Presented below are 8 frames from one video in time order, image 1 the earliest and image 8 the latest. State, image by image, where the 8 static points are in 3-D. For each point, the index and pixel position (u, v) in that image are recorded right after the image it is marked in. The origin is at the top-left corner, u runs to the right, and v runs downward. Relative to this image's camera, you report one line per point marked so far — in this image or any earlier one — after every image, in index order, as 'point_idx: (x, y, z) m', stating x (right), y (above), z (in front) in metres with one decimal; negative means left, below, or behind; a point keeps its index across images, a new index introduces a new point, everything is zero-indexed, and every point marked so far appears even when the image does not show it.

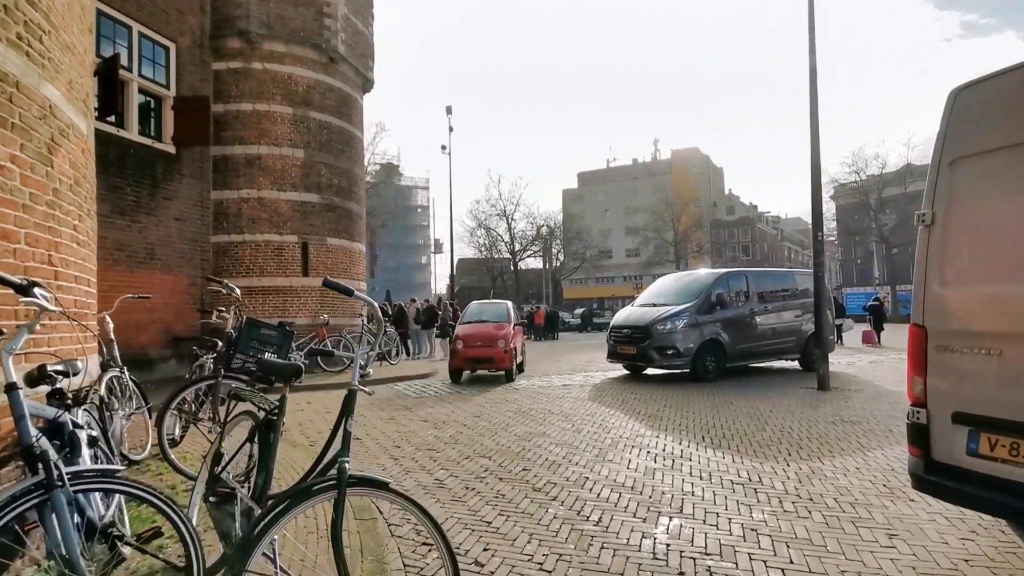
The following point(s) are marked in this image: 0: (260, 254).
0: (-5.9, +0.8, +13.3) m
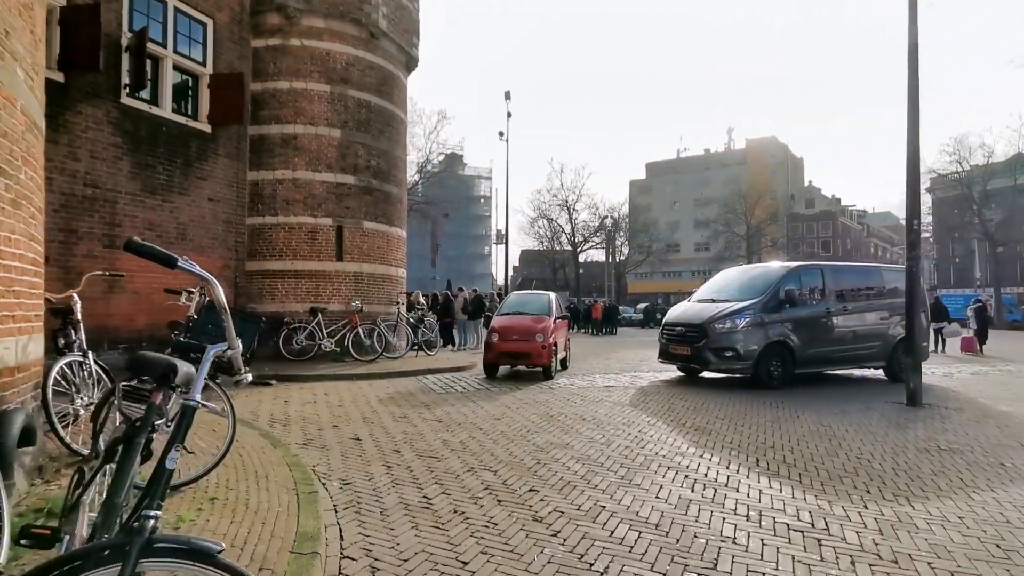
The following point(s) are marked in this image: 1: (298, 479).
0: (-5.0, +1.2, +12.9) m
1: (-1.9, -1.7, +4.9) m
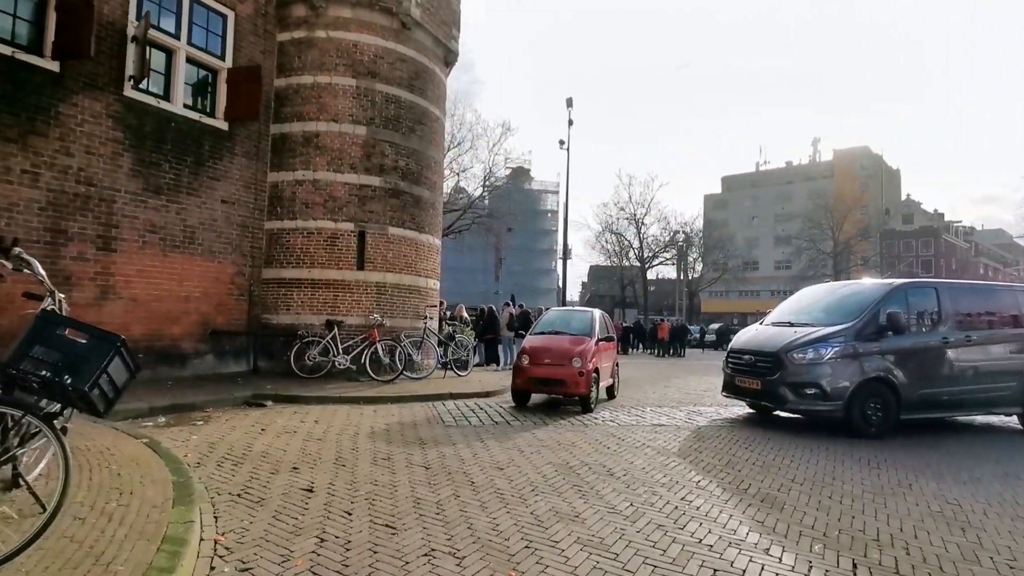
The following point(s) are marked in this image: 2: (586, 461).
0: (-4.2, +1.0, +11.9) m
1: (-2.2, -1.7, +3.5) m
2: (+0.9, -2.1, +6.8) m
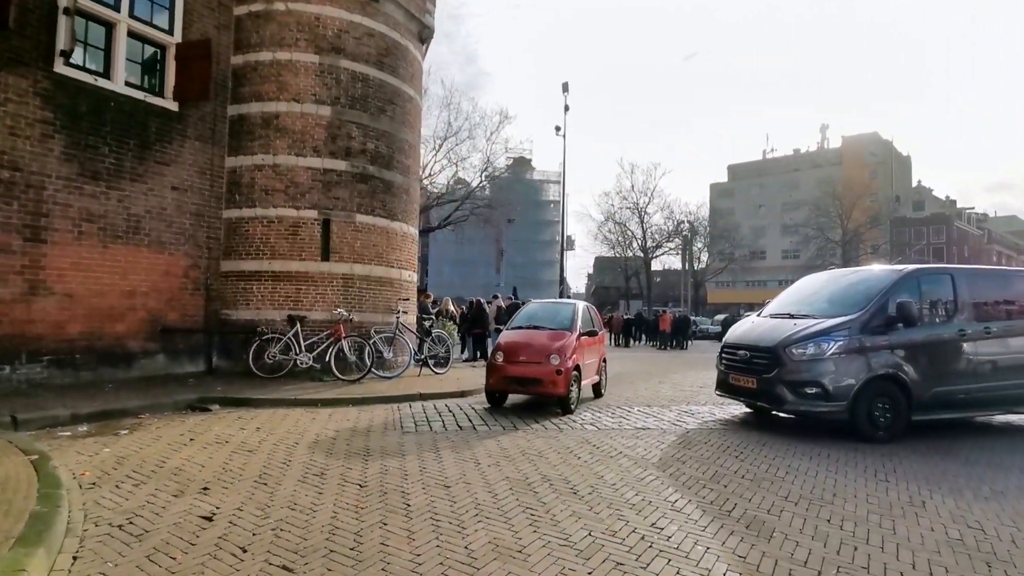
0: (-4.7, +1.1, +11.0) m
1: (-2.7, -1.7, +2.6) m
2: (+0.4, -2.0, +5.9) m
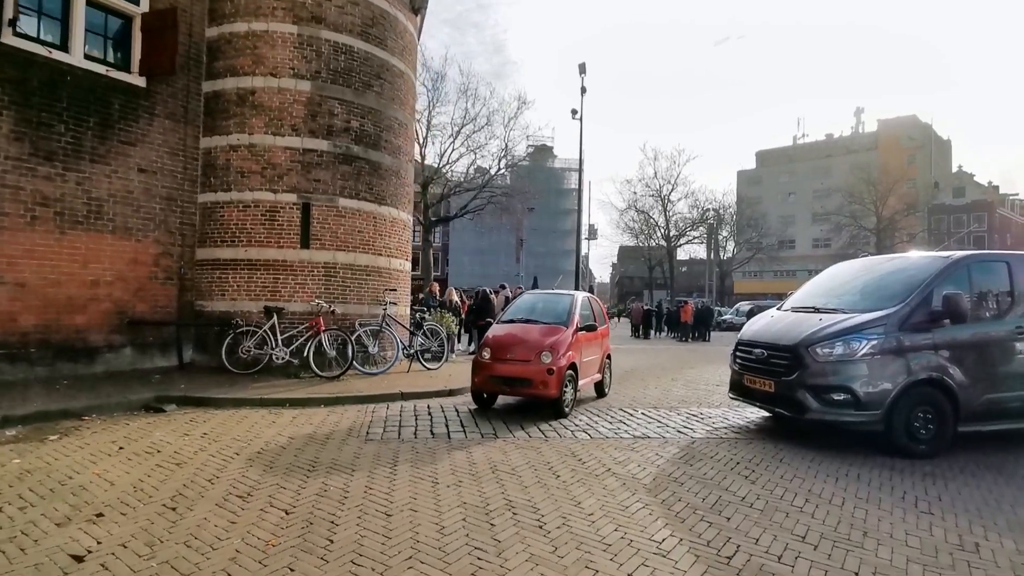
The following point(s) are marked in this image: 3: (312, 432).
0: (-4.8, +1.3, +10.2) m
1: (-3.2, -1.6, +1.8) m
2: (0.0, -1.9, +5.0) m
3: (-2.5, -1.8, +7.0) m
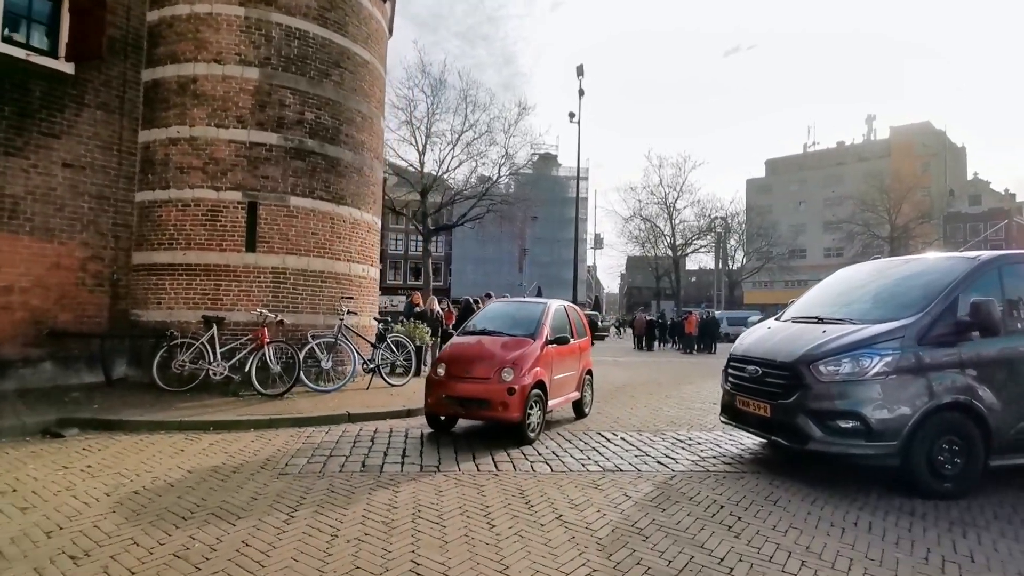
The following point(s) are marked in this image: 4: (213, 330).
0: (-5.3, +1.2, +9.3) m
1: (-3.9, -1.6, +0.8) m
2: (-0.6, -1.9, +3.9) m
3: (-3.1, -1.8, +6.0) m
4: (-4.7, -0.7, +8.9) m
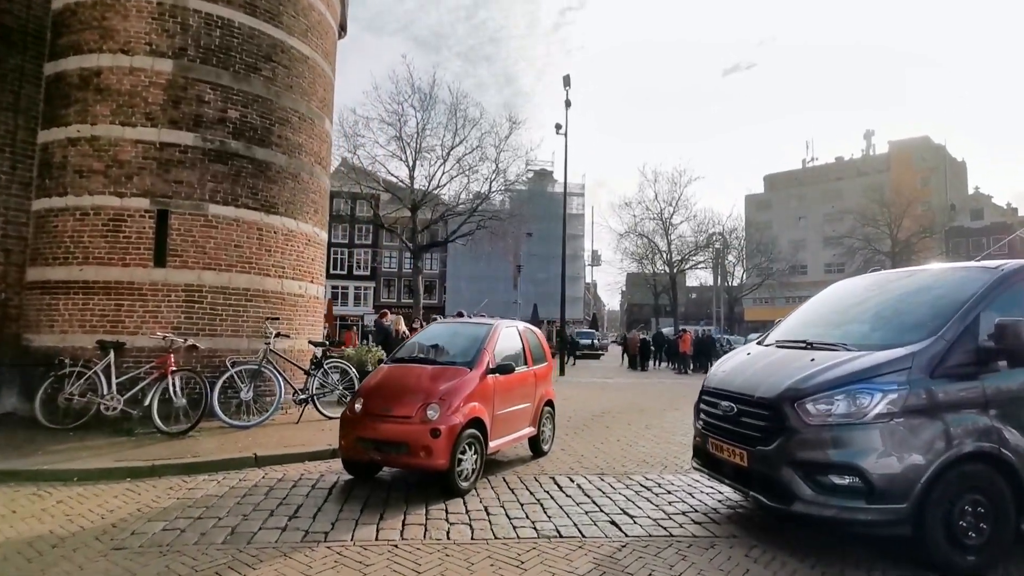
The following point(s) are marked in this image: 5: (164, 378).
0: (-6.1, +0.9, +8.1) m
1: (-4.7, -1.6, -0.4) m
2: (-1.4, -2.0, +2.6) m
3: (-3.9, -2.0, +4.7) m
4: (-5.5, -0.9, +7.7) m
5: (-4.8, -1.2, +7.7) m
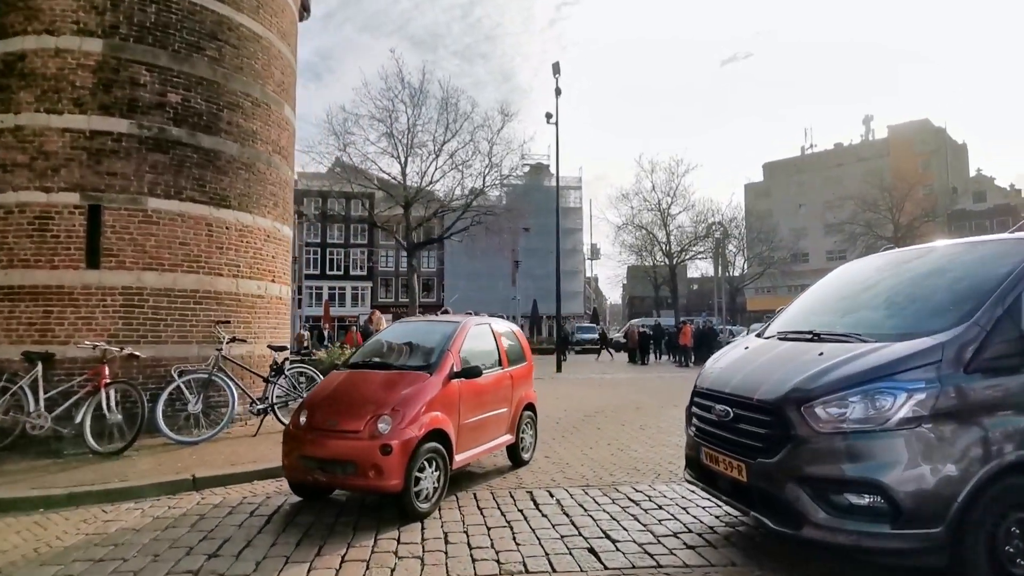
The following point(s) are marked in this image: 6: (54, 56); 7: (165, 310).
0: (-6.5, +0.8, +7.3) m
1: (-5.0, -1.7, -1.2) m
2: (-1.7, -2.0, +1.8) m
3: (-4.2, -2.1, +4.0) m
4: (-5.8, -1.0, +6.9) m
5: (-5.1, -1.3, +6.9) m
6: (-6.1, +3.1, +7.5) m
7: (-4.8, -0.3, +7.8) m
